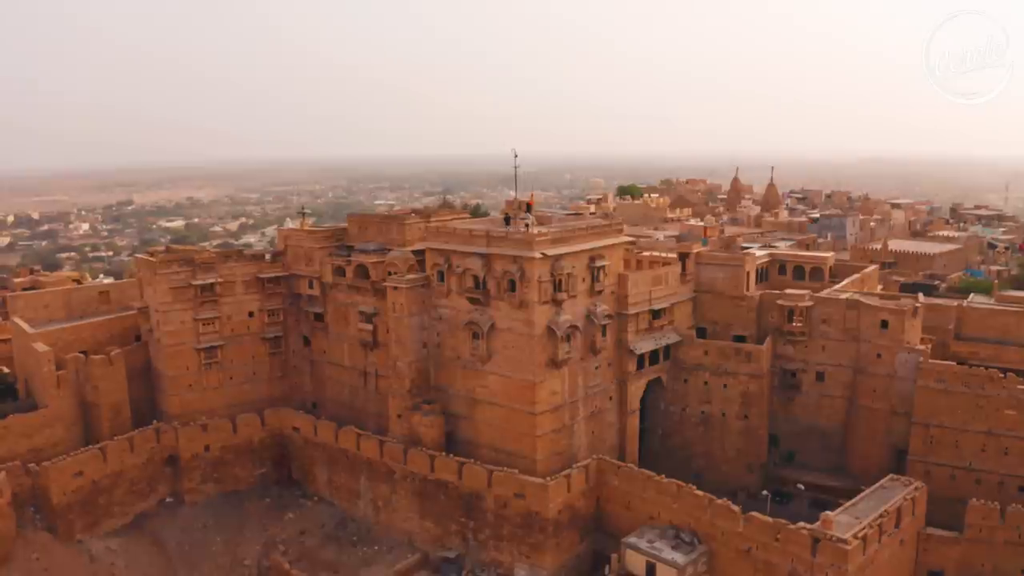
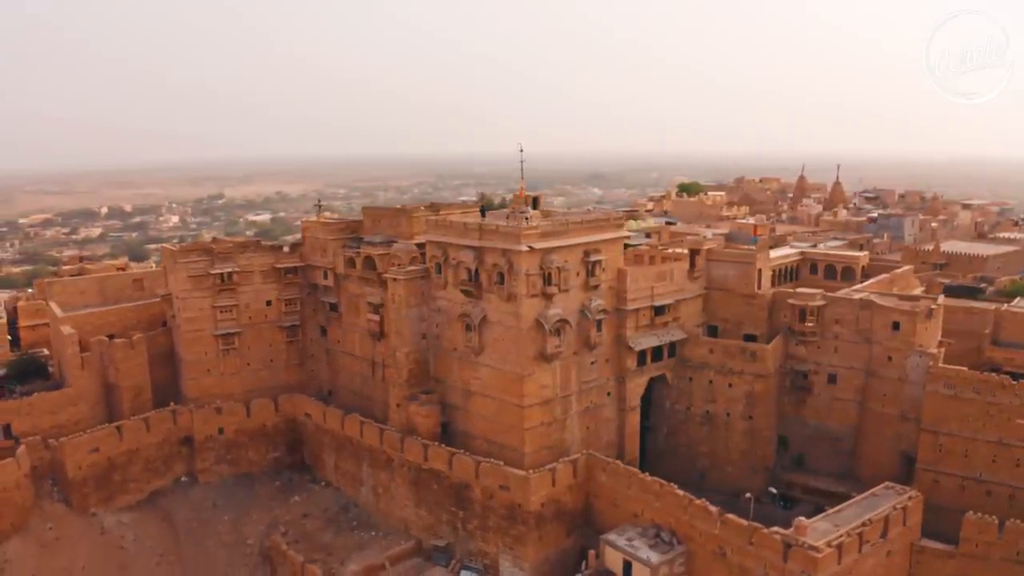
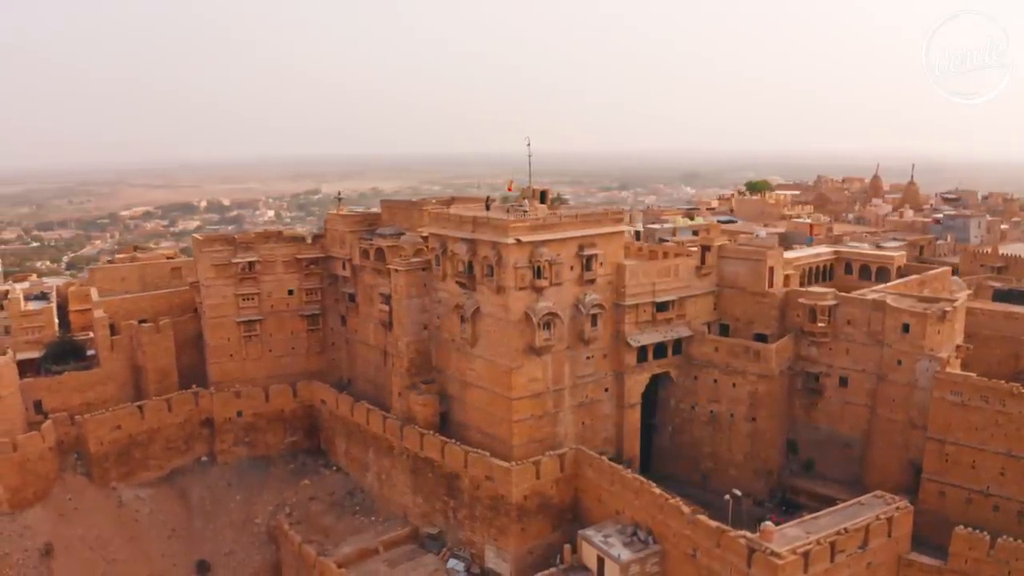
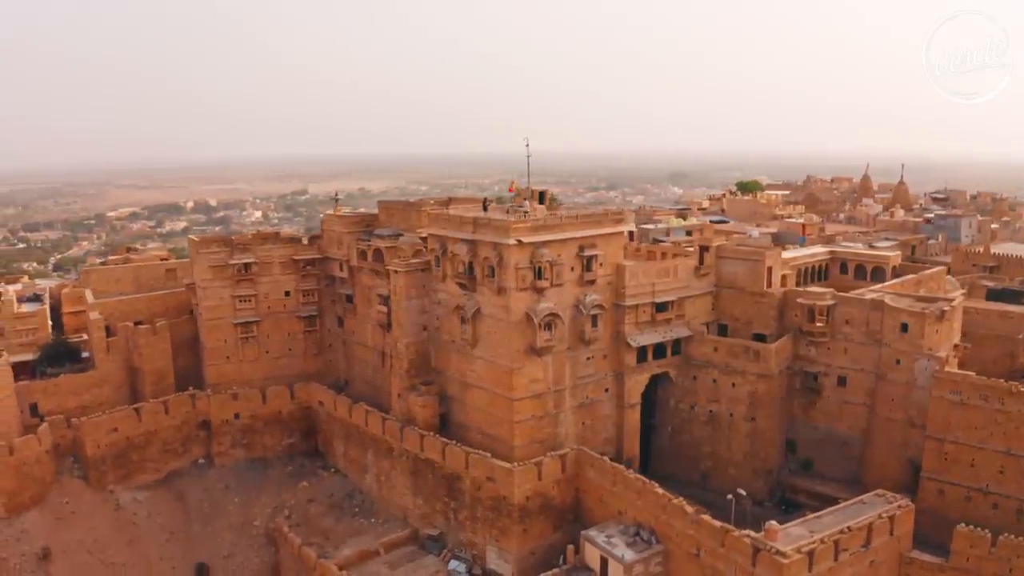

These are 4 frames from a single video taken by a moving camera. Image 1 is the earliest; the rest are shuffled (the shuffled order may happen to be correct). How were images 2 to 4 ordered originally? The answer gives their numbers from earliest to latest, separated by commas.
2, 4, 3
